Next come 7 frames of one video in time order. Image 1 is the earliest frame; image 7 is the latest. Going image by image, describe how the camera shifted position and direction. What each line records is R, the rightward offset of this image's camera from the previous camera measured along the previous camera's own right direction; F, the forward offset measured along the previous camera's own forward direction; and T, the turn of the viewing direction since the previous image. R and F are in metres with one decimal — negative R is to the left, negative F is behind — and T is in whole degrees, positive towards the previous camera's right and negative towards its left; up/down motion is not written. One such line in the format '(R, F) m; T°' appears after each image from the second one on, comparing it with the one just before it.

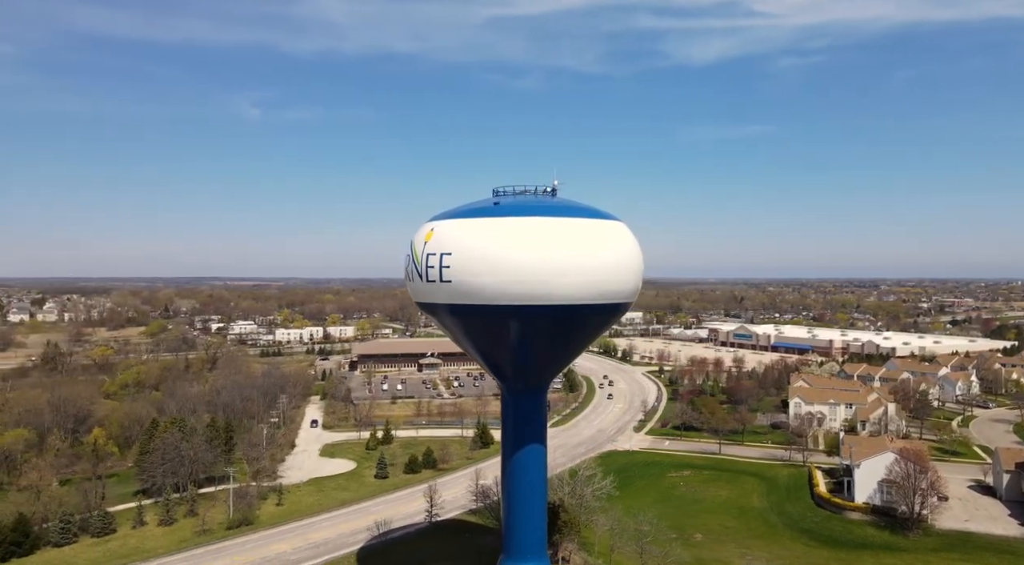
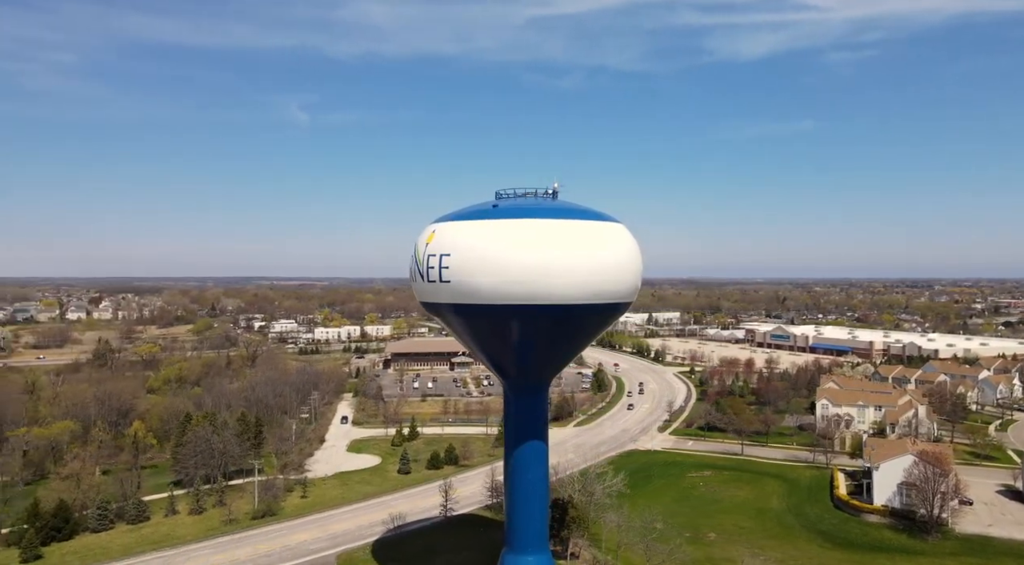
(+1.1, -0.5) m; -3°
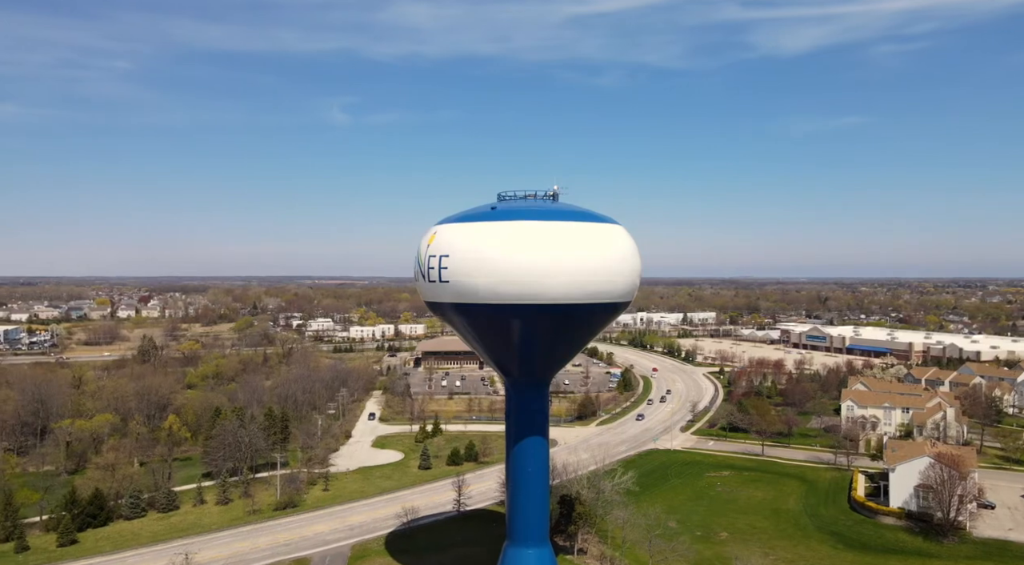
(+1.1, -0.5) m; -3°
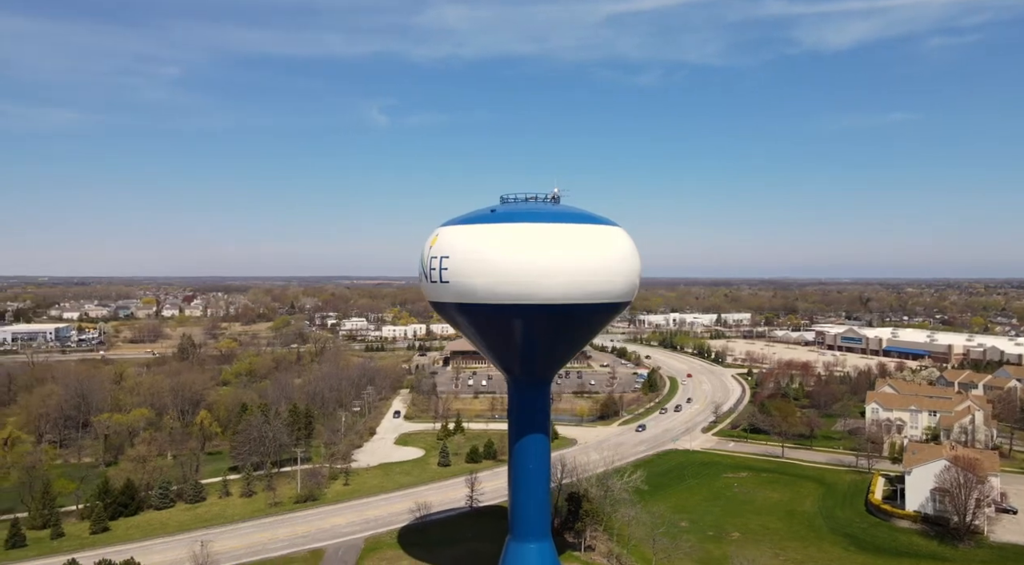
(+1.0, -0.5) m; -3°
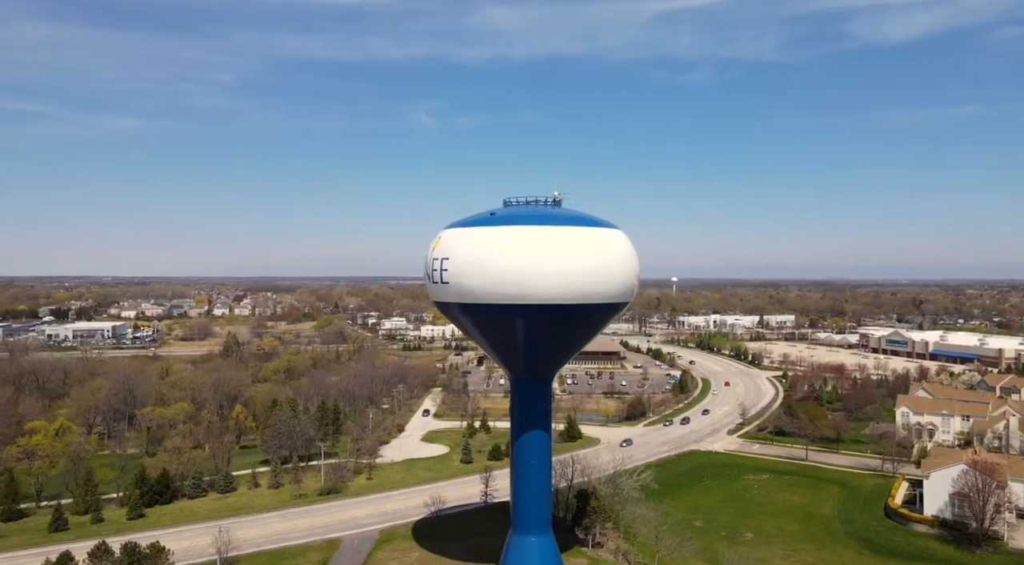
(+1.3, -0.6) m; -4°
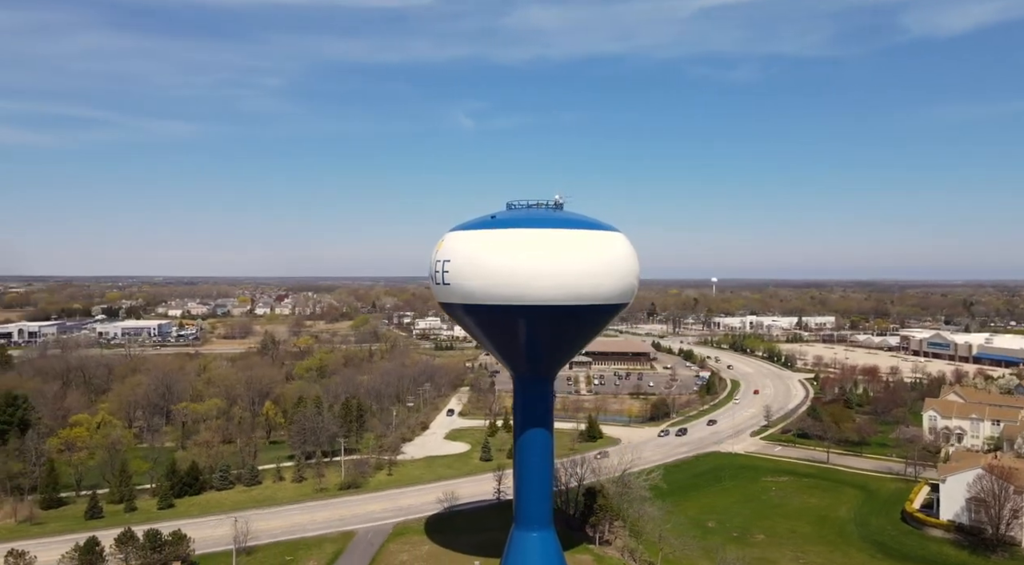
(+1.2, -0.5) m; -3°
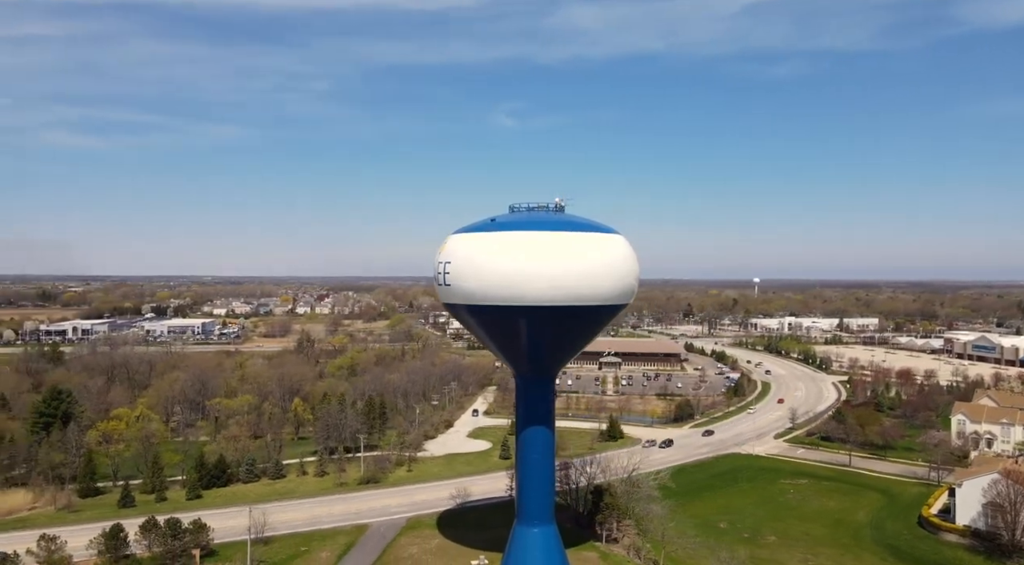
(+1.3, -0.4) m; -3°
